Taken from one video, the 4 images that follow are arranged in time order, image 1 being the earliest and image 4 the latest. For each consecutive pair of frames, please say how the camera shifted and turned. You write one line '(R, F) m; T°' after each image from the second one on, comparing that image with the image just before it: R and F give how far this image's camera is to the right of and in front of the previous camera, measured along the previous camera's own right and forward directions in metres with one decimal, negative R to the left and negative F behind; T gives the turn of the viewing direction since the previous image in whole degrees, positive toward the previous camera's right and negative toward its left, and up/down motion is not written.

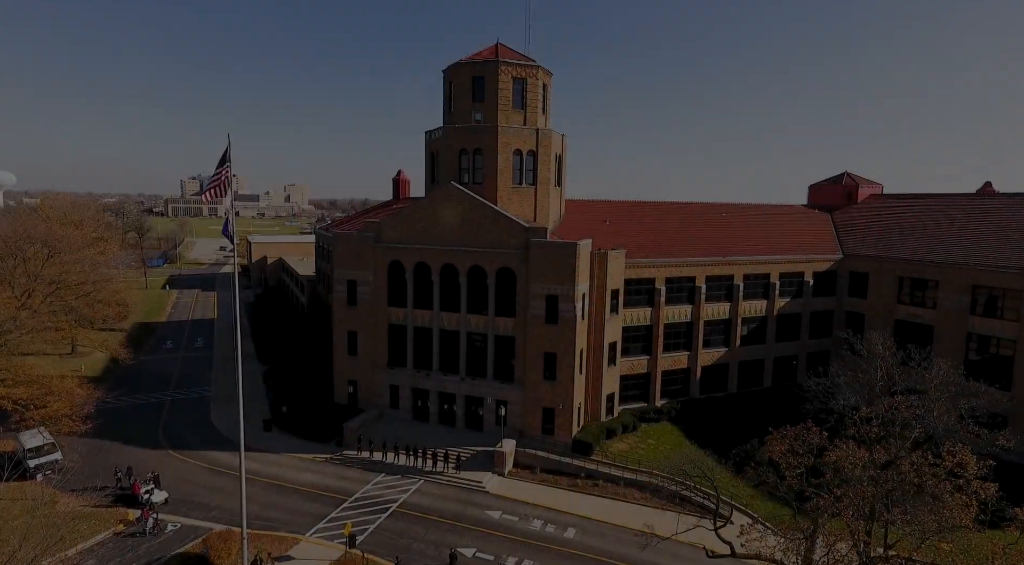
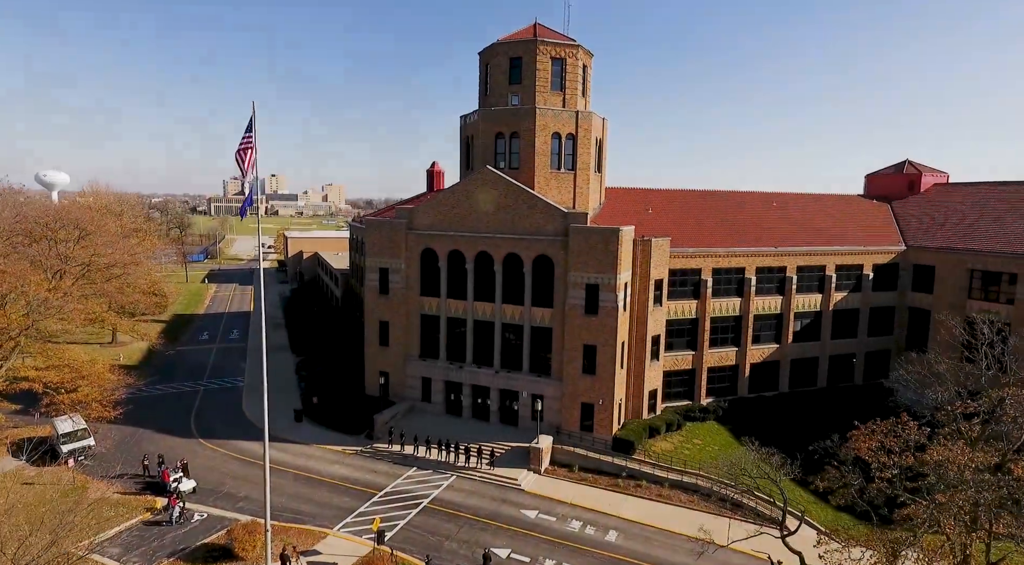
(-0.2, +1.8) m; -3°
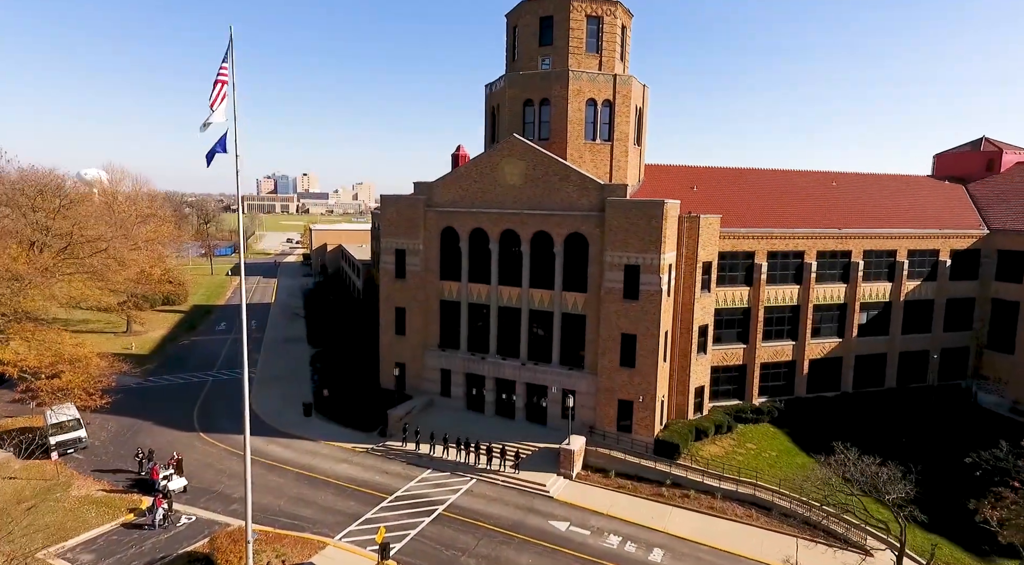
(0.0, +4.1) m; -3°
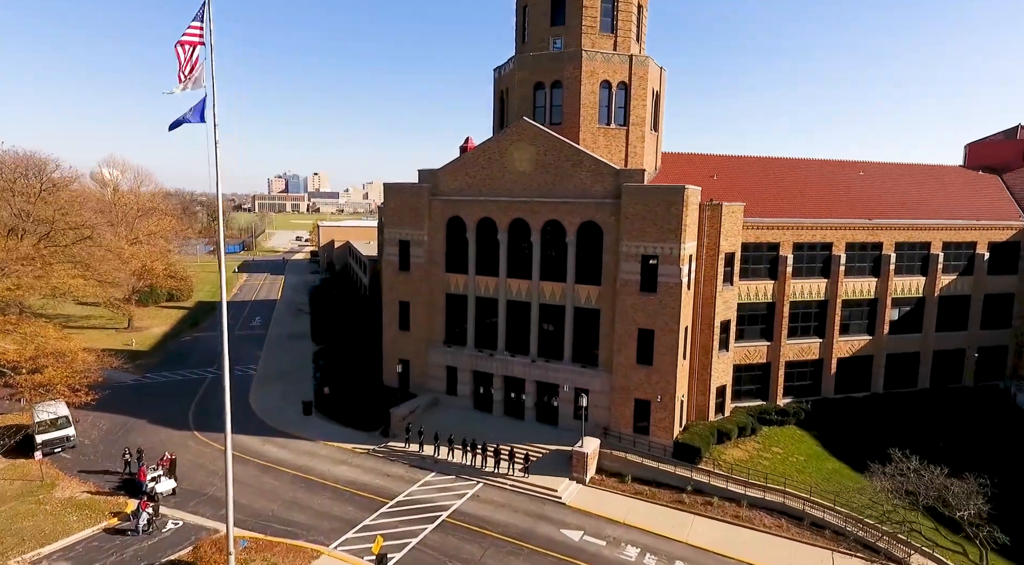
(0.0, +2.0) m; -1°
